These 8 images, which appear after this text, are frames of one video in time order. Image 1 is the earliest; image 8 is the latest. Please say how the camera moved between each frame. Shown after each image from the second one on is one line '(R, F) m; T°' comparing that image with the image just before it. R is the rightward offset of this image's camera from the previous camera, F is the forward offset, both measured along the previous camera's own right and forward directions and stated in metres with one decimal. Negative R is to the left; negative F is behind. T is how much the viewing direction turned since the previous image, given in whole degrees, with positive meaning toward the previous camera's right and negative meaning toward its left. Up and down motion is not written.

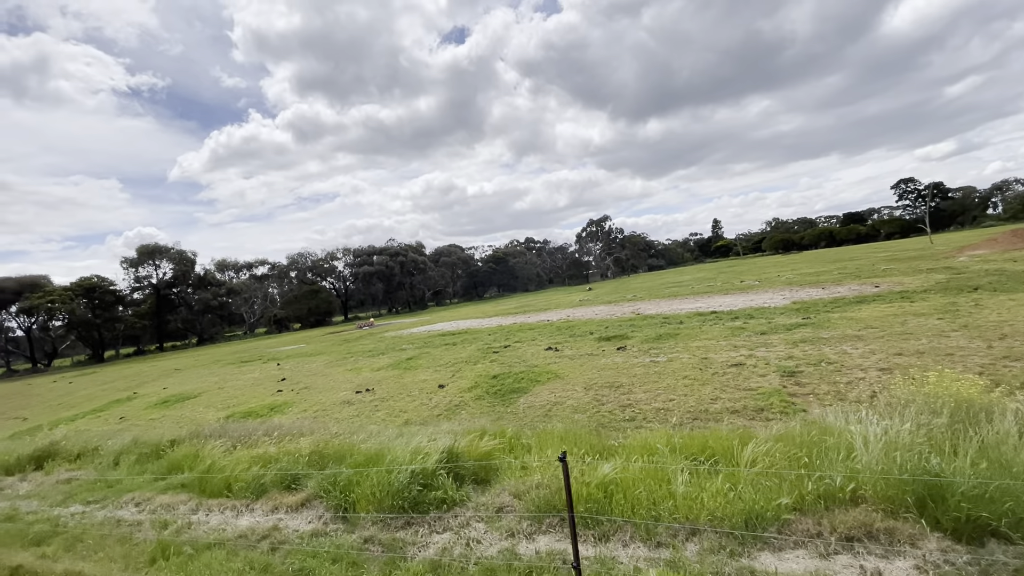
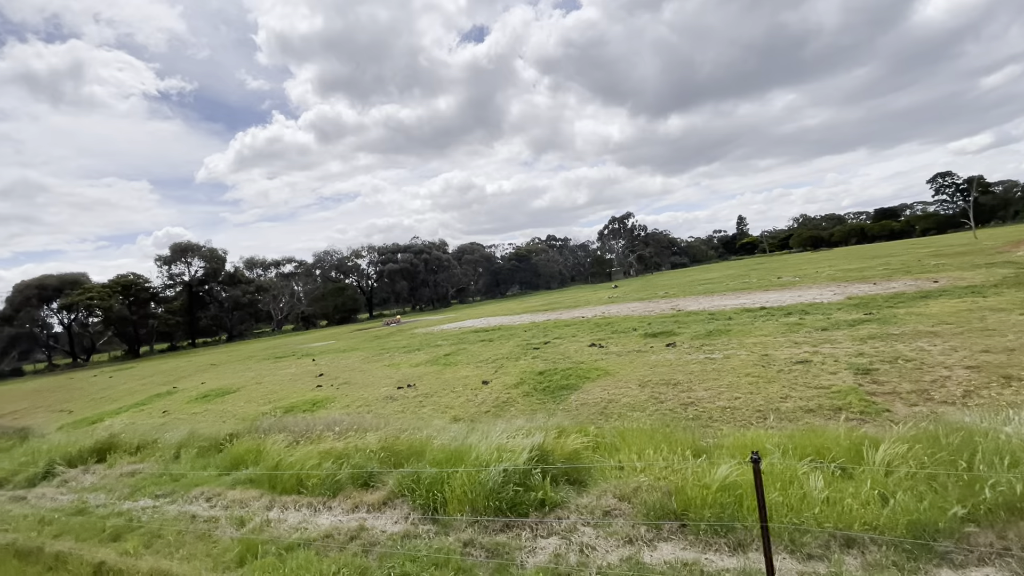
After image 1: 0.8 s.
(-0.7, +0.3) m; -2°
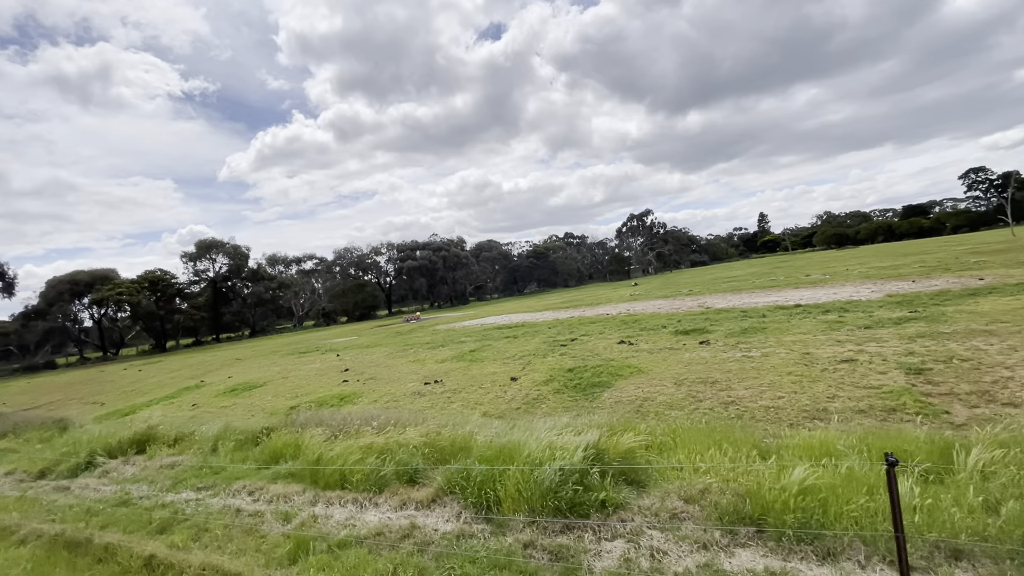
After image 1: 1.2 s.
(-0.3, +0.2) m; -2°
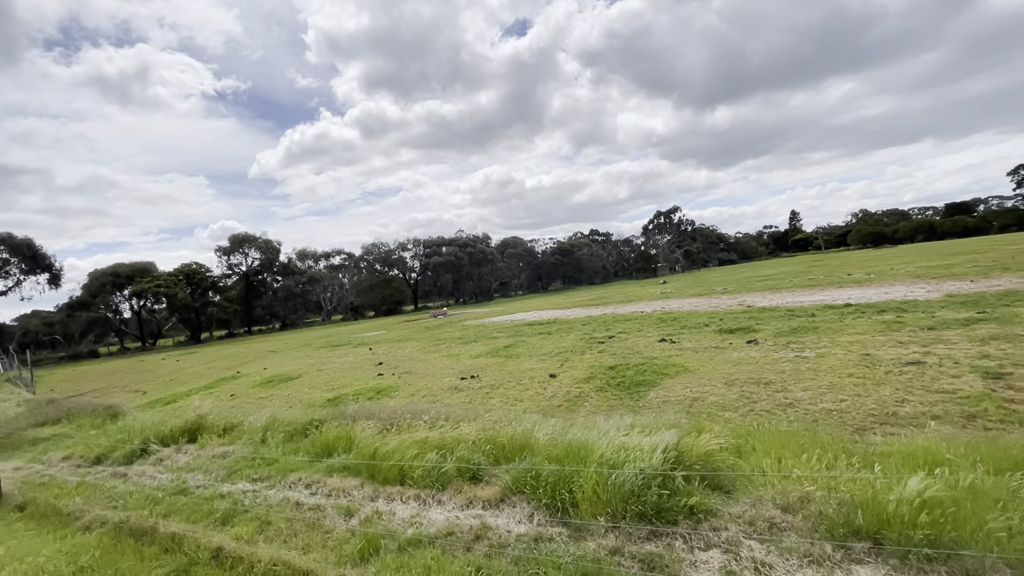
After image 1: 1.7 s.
(-0.4, +0.2) m; -3°
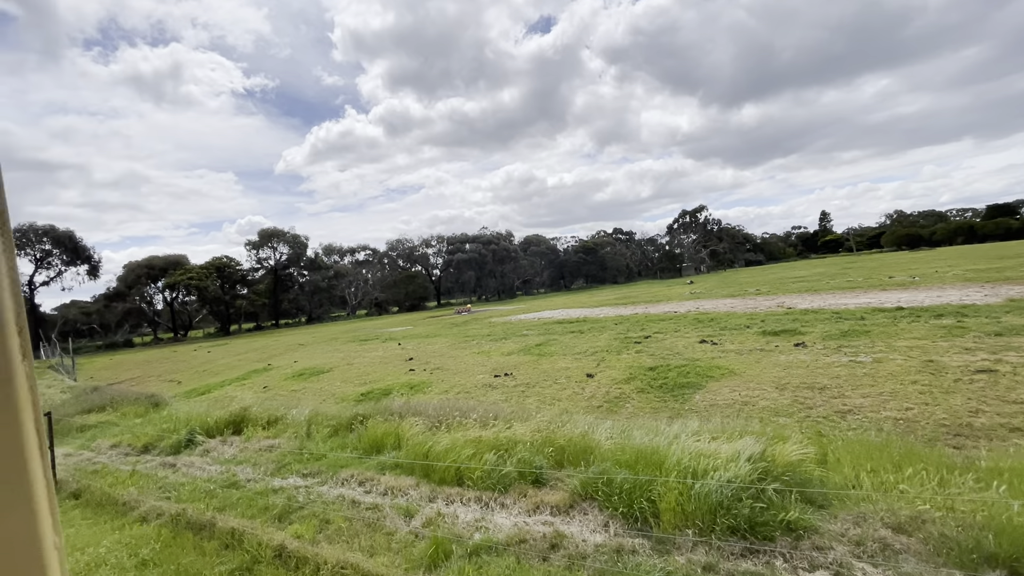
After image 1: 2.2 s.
(-0.4, +0.2) m; -2°
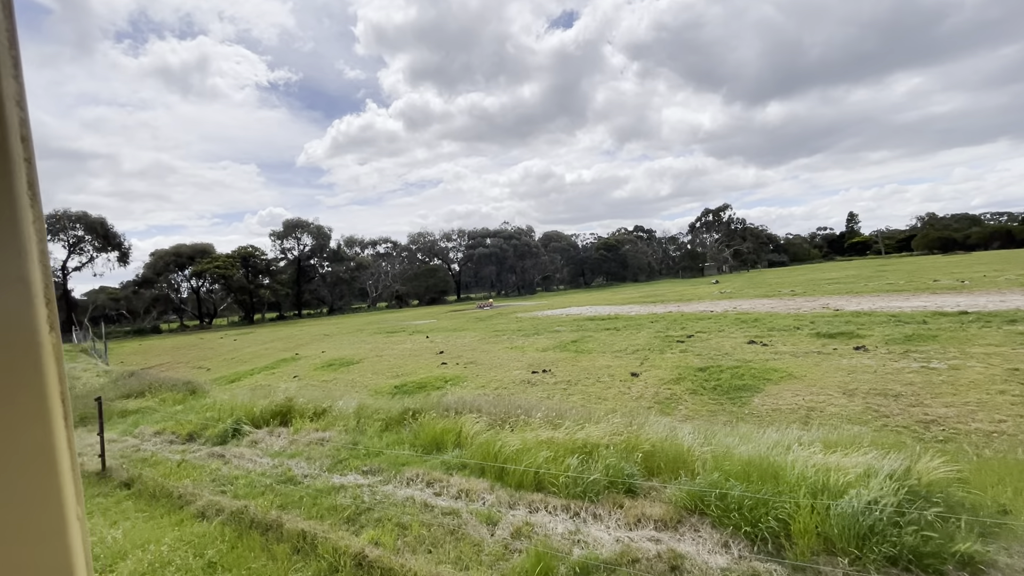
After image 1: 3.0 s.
(-0.6, +0.4) m; -2°
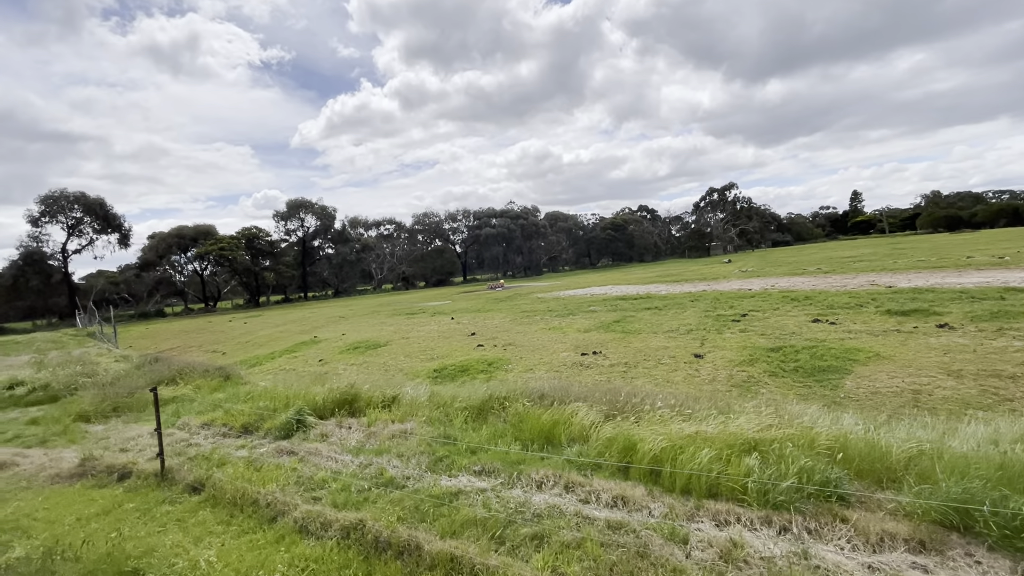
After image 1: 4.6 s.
(-1.2, +0.8) m; 0°
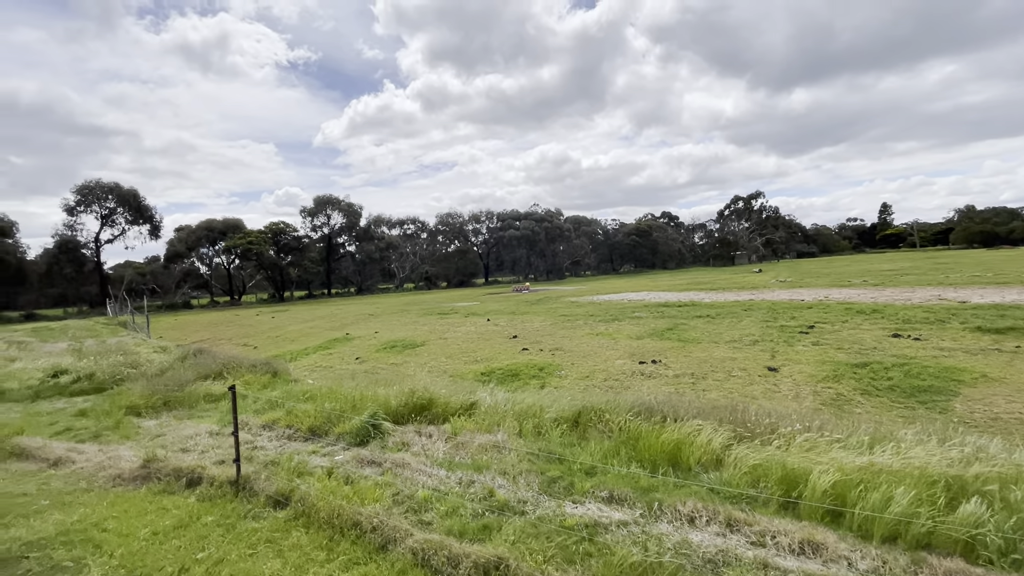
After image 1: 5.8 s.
(-0.9, +0.5) m; -2°
